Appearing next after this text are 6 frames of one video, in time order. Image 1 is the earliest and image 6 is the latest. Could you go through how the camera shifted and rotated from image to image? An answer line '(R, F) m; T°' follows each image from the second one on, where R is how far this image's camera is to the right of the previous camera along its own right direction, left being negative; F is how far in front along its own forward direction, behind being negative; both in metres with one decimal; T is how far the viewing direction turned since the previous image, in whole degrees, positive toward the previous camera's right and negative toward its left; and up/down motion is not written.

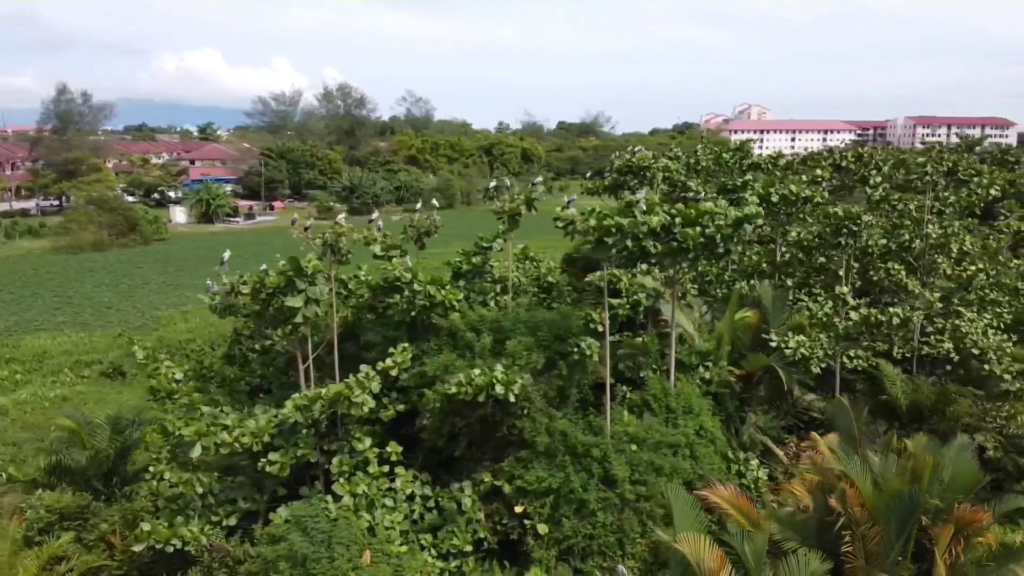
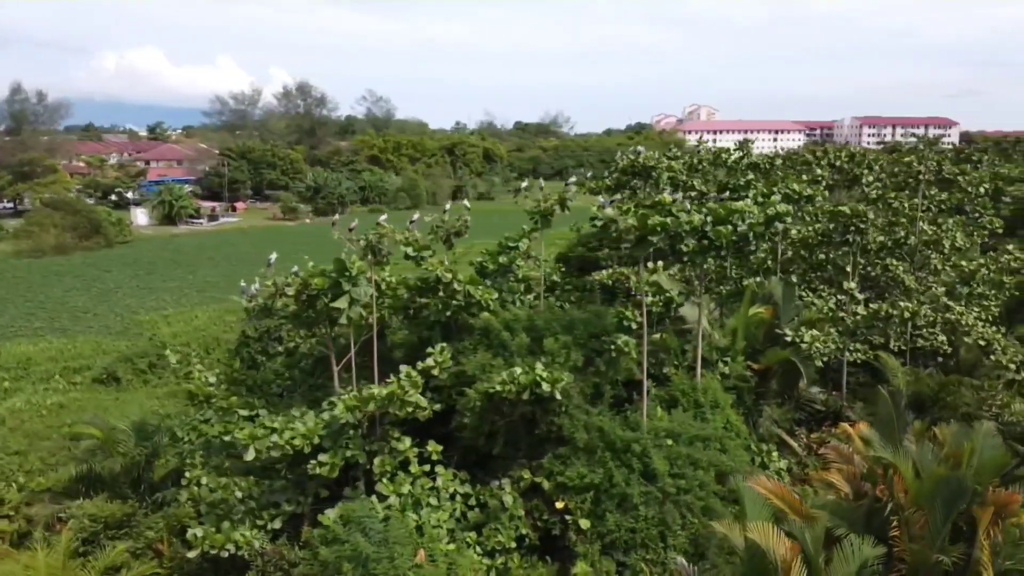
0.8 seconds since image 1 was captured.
(-0.7, -0.1) m; +4°
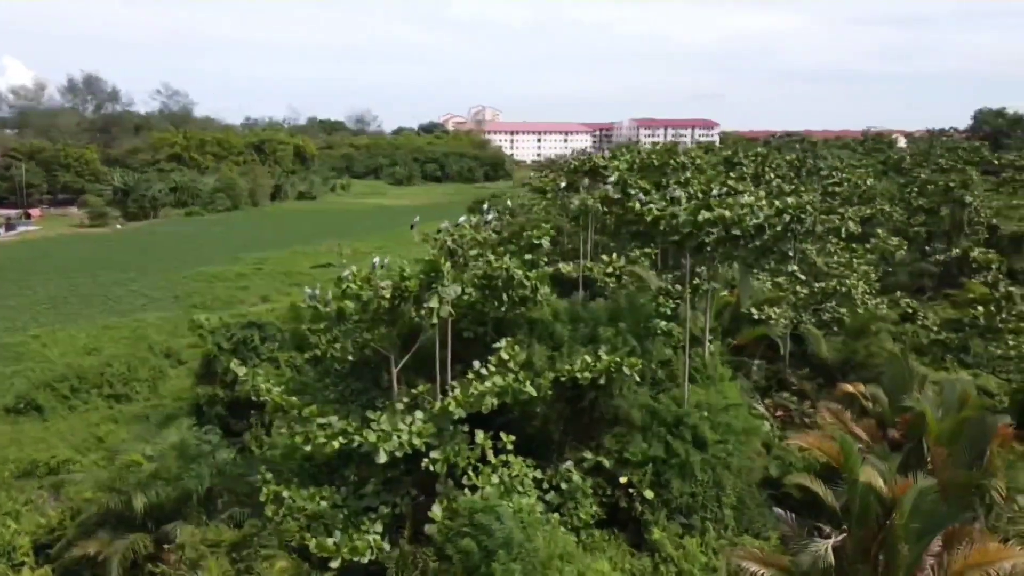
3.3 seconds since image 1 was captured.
(-2.5, 0.0) m; +16°
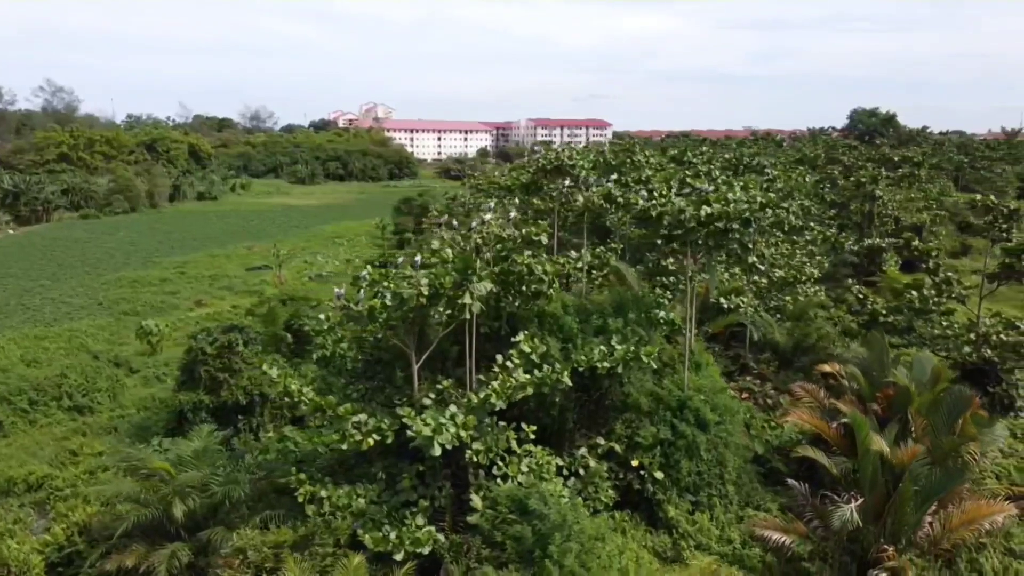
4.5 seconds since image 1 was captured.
(-1.2, -0.2) m; +8°
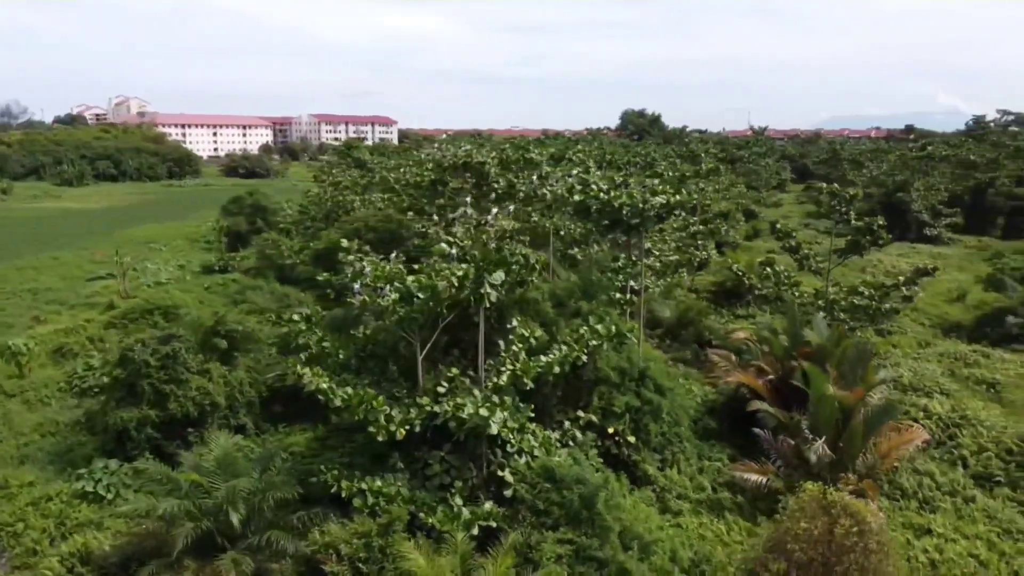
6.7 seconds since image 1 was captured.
(-2.1, -0.2) m; +16°
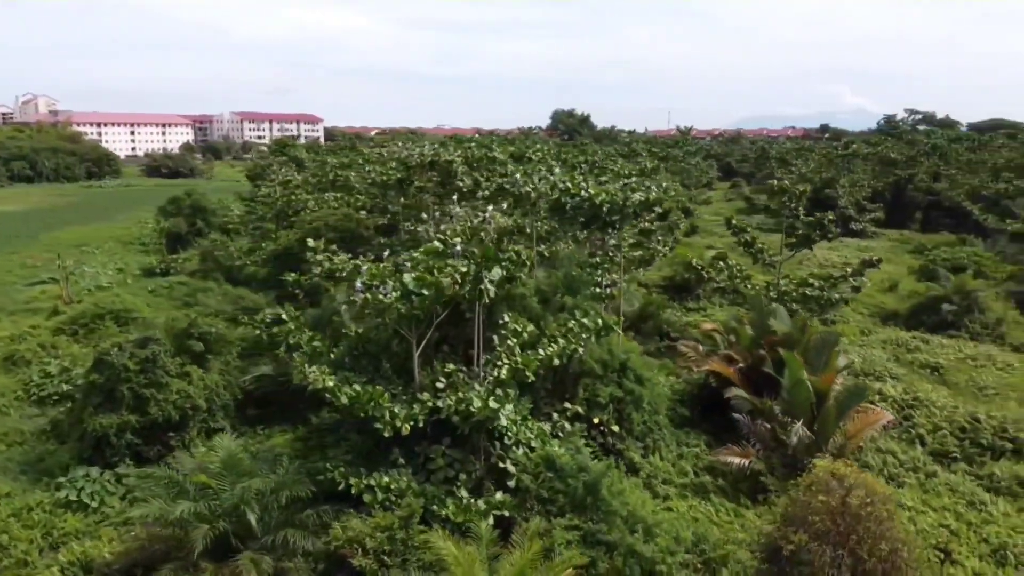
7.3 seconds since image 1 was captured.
(-0.7, -0.1) m; +5°
